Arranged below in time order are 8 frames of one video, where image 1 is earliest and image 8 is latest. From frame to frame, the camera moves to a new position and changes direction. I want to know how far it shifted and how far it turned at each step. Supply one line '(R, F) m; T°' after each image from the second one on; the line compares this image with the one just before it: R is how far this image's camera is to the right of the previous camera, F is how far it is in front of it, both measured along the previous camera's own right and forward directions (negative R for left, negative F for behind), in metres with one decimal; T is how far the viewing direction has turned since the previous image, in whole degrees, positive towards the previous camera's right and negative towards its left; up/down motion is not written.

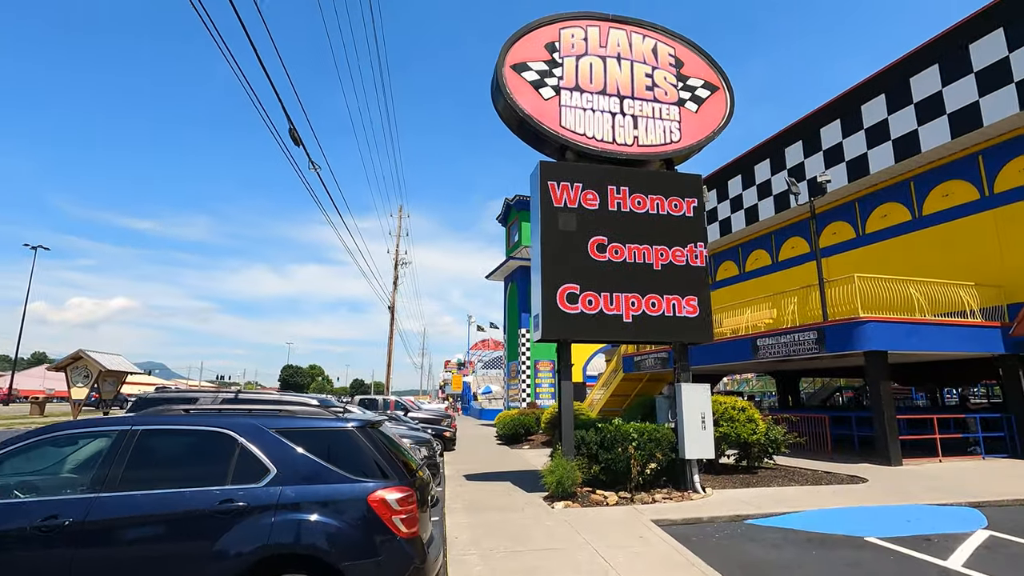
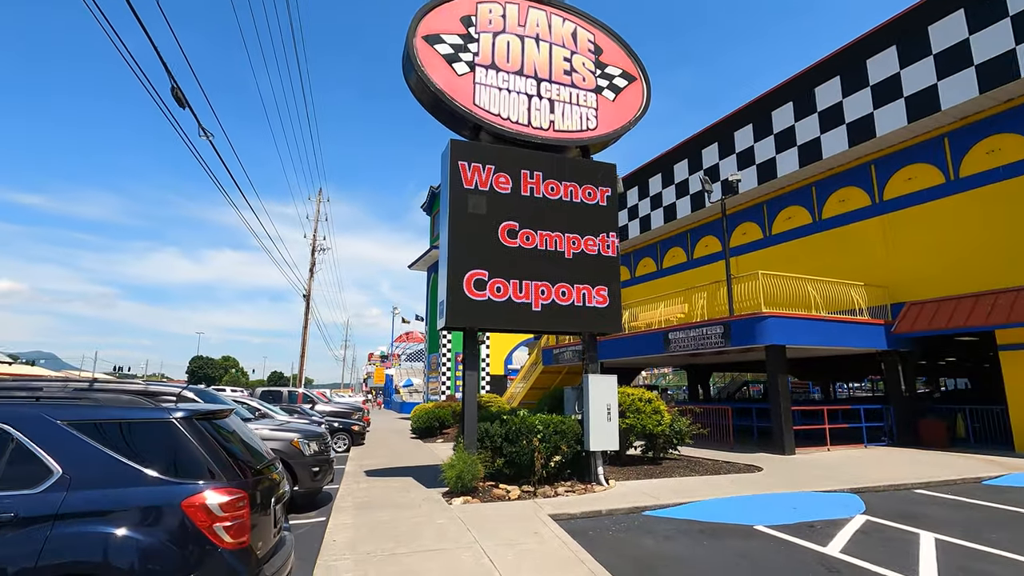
(+0.5, +0.5) m; +7°
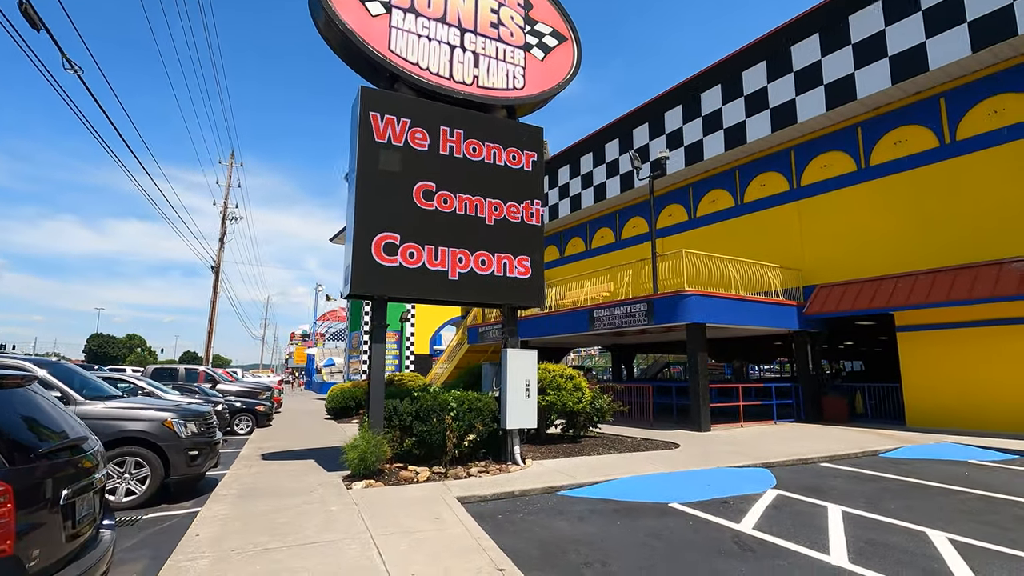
(+0.3, +0.7) m; +7°
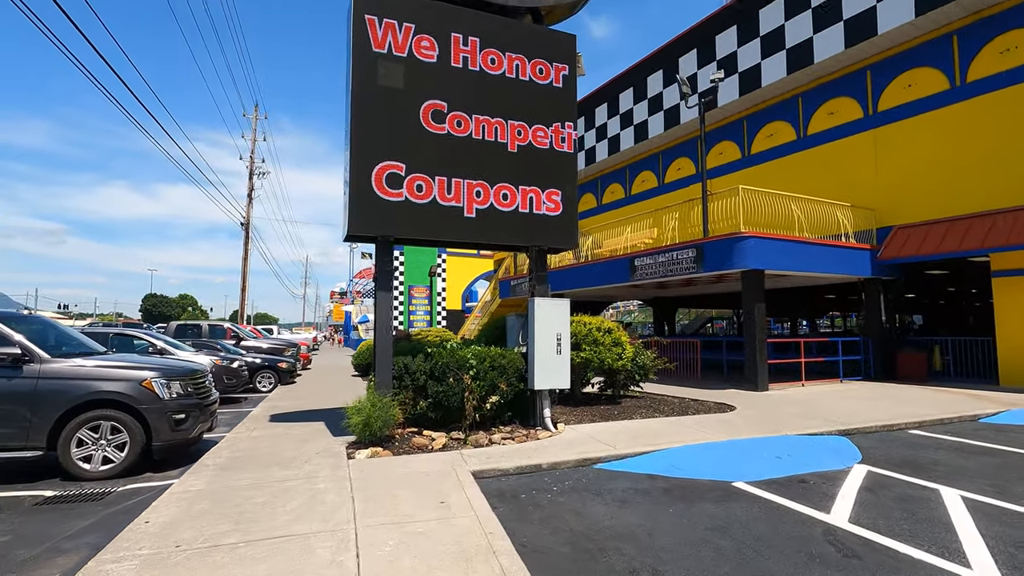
(+0.1, +1.4) m; -4°
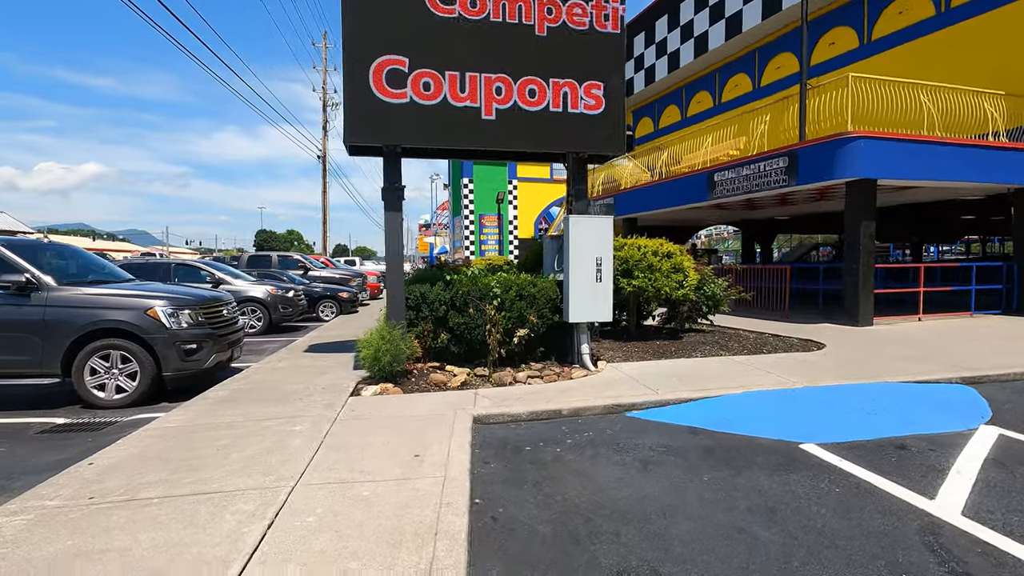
(+0.8, +1.2) m; -10°
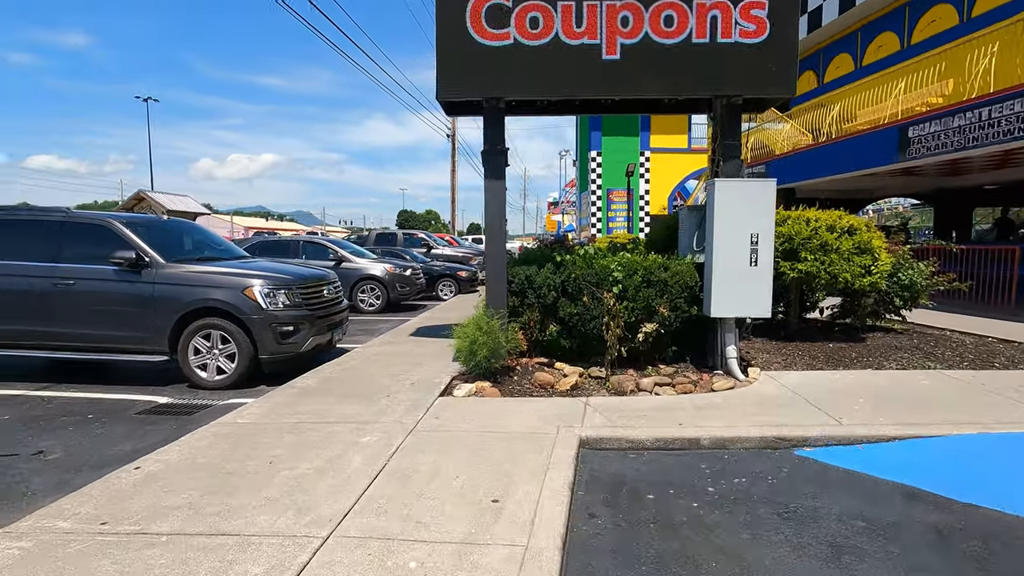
(+0.1, +1.2) m; -14°
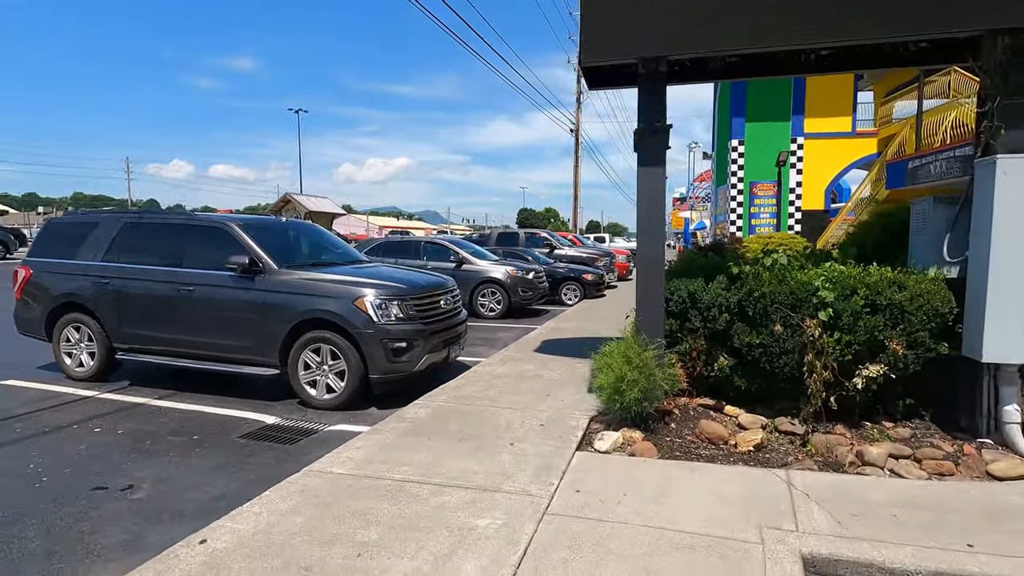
(-0.3, +1.2) m; -12°
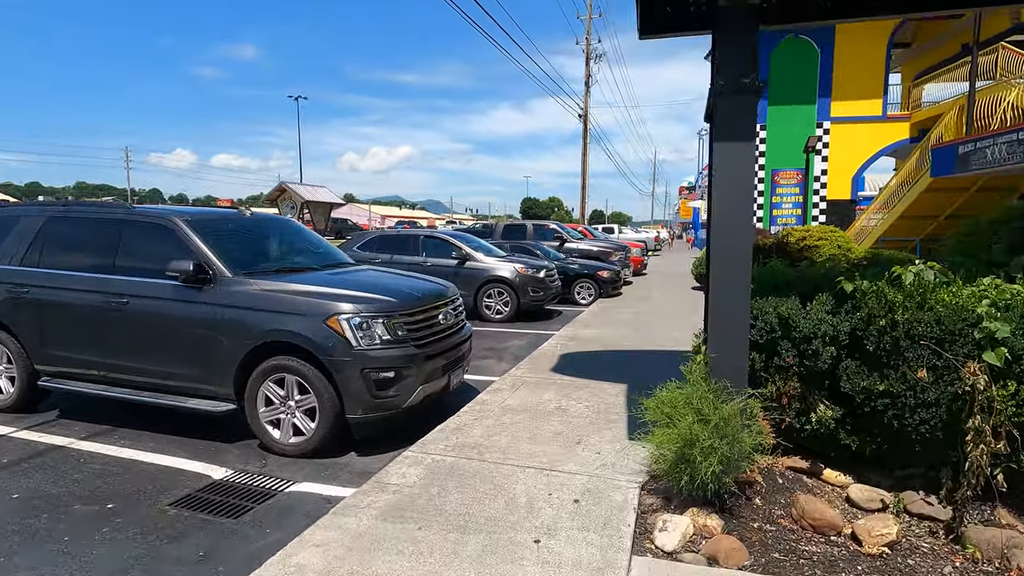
(-0.1, +1.3) m; 0°
